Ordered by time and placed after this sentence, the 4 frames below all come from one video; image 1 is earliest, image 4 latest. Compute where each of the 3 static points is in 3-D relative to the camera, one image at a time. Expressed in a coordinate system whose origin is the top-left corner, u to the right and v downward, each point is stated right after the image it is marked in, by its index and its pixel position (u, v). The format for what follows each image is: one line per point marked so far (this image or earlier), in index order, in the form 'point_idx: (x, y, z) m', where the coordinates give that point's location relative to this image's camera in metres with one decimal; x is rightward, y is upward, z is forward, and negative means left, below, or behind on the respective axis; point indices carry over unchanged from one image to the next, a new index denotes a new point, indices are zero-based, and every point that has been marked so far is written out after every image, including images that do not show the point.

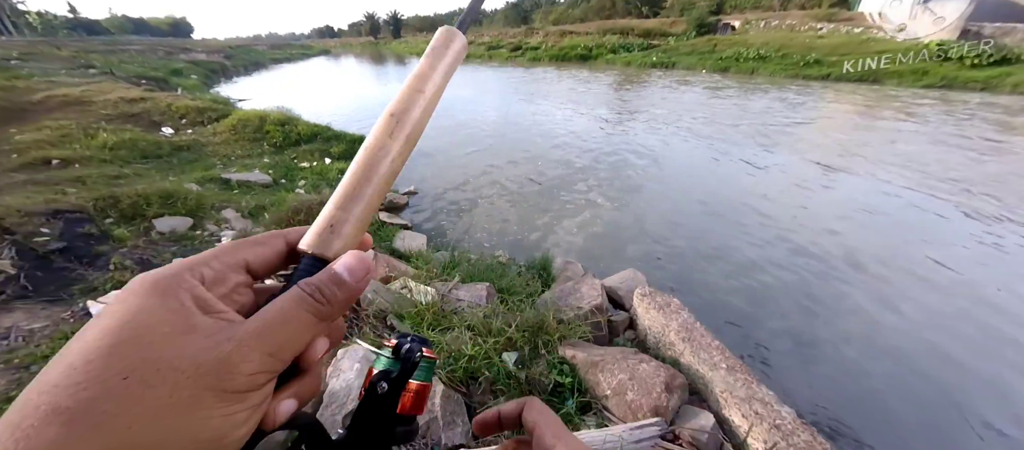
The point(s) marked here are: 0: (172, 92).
0: (-13.8, +5.5, +14.7) m
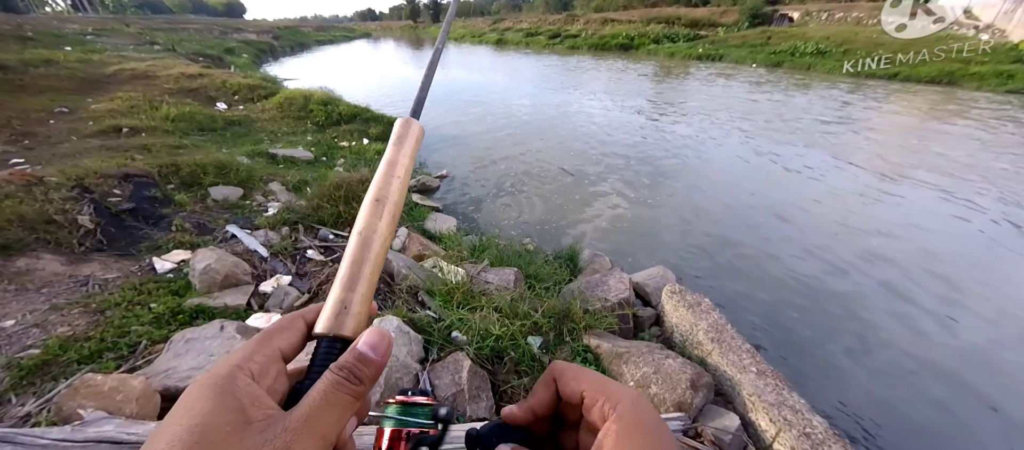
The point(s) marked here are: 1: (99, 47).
0: (-11.8, +7.0, +15.7) m
1: (-16.9, +7.5, +14.9) m
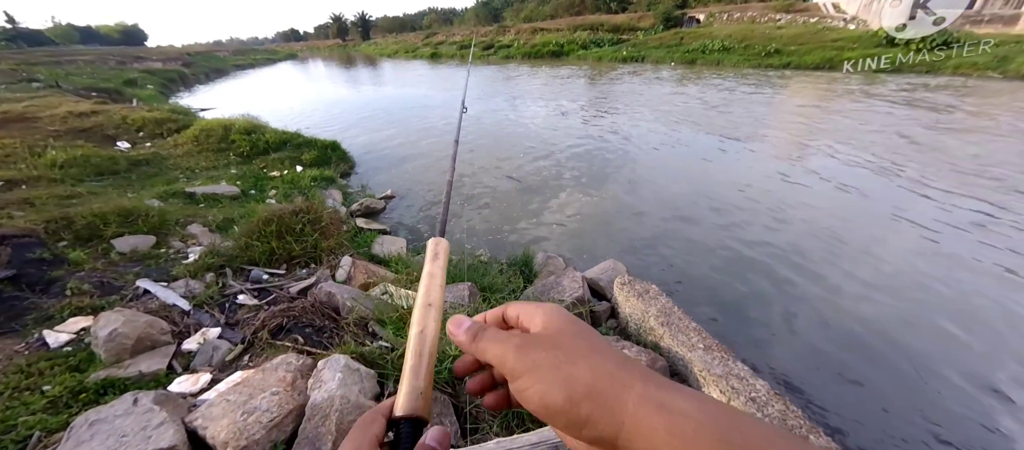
0: (-15.1, +4.7, +14.0) m
1: (-20.0, +4.7, +12.6) m
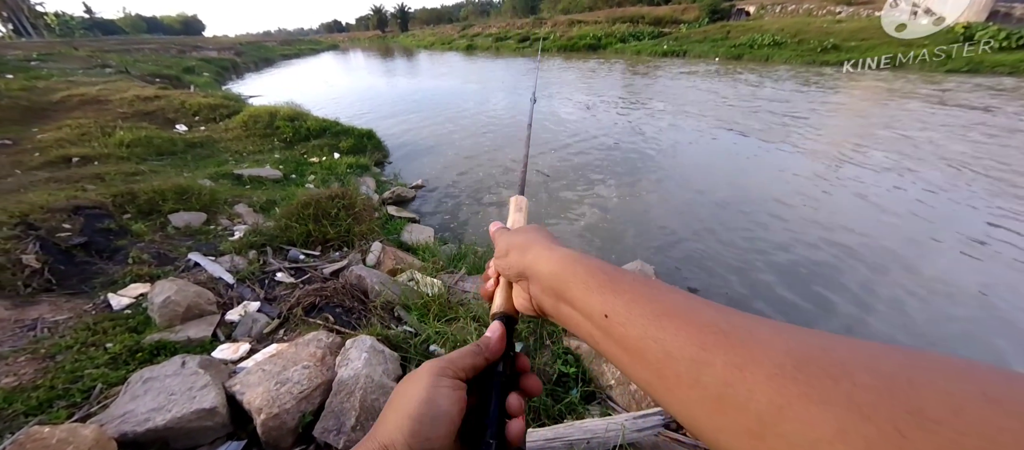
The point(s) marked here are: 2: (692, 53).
0: (-13.7, +5.7, +15.1) m
1: (-18.8, +5.9, +14.0) m
2: (+9.9, +9.4, +19.8) m
